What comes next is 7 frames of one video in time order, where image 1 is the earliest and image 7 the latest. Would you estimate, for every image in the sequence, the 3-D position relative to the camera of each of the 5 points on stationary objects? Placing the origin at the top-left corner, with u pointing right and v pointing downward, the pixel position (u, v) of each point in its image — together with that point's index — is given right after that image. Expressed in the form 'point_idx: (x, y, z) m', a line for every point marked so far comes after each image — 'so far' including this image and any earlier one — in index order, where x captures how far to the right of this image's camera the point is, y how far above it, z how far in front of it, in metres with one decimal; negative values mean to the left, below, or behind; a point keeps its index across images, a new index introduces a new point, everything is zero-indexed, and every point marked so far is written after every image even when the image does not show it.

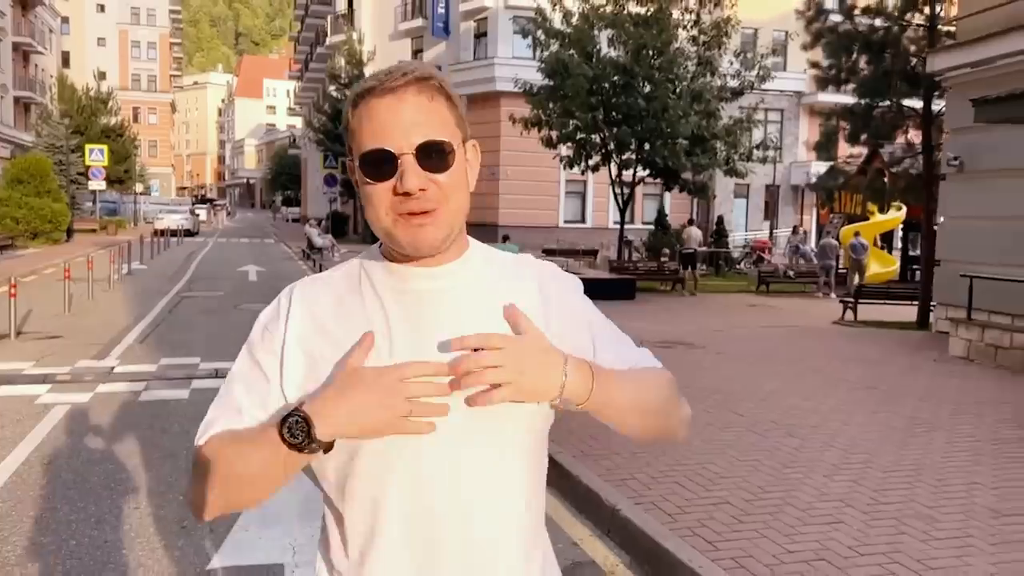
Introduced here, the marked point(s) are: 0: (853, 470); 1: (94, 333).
0: (+2.6, -1.4, +6.6) m
1: (-6.6, -0.7, +13.6) m
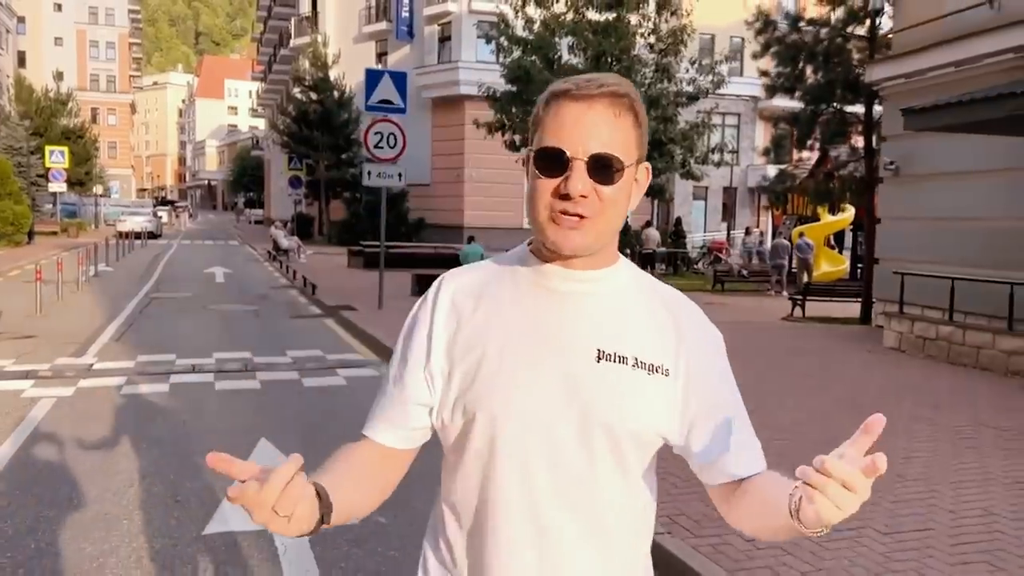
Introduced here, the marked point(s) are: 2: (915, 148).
0: (+2.3, -1.4, +7.3) m
1: (-7.1, -0.7, +13.9) m
2: (+6.4, +2.2, +13.6) m
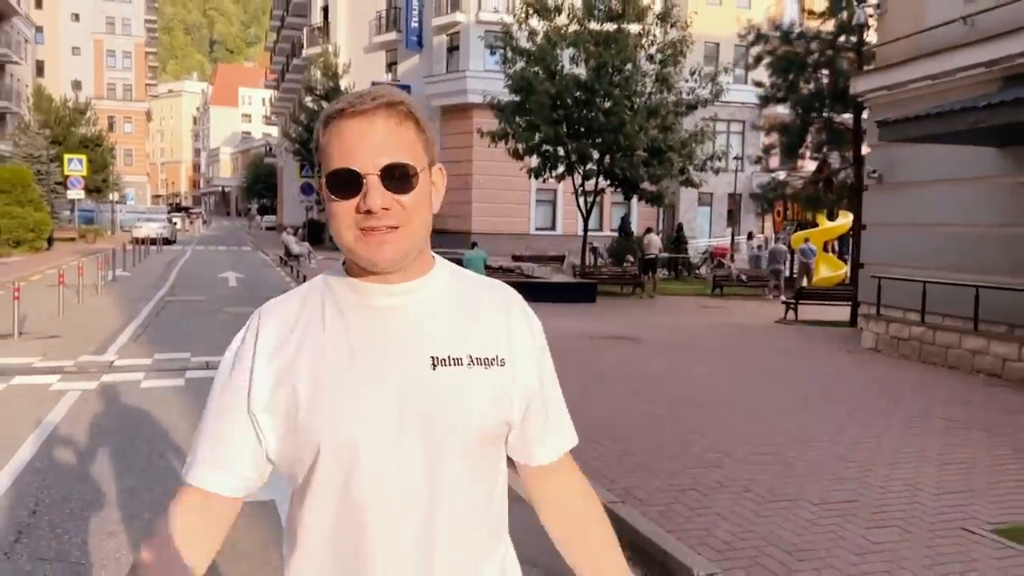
0: (+2.1, -1.4, +8.0) m
1: (-7.2, -0.8, +14.7) m
2: (+6.3, +2.2, +14.2) m
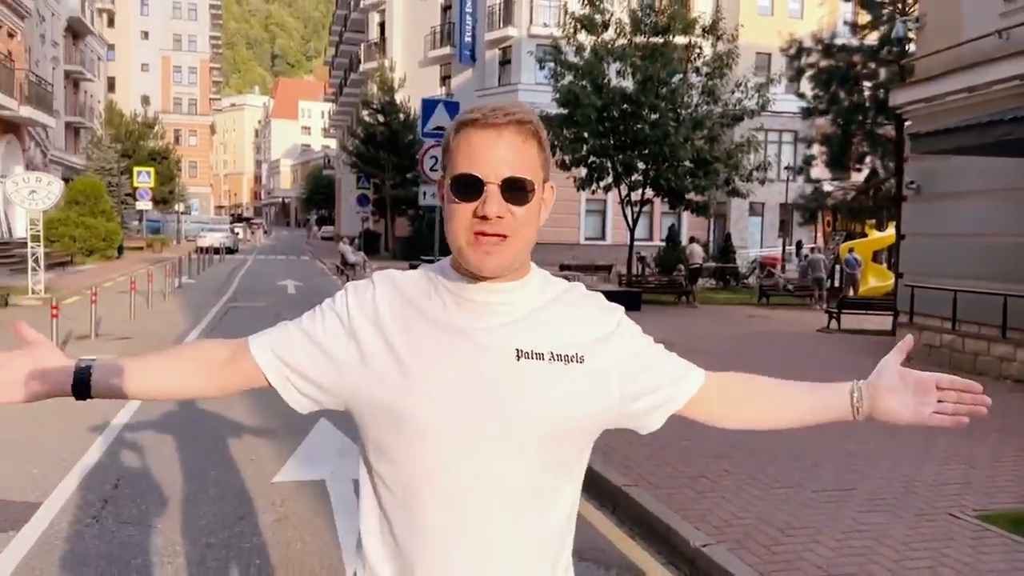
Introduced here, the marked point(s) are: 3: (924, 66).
0: (+2.4, -1.4, +8.5) m
1: (-6.4, -0.9, +15.8) m
2: (+7.0, +2.0, +14.4) m
3: (+7.7, +4.2, +16.1) m
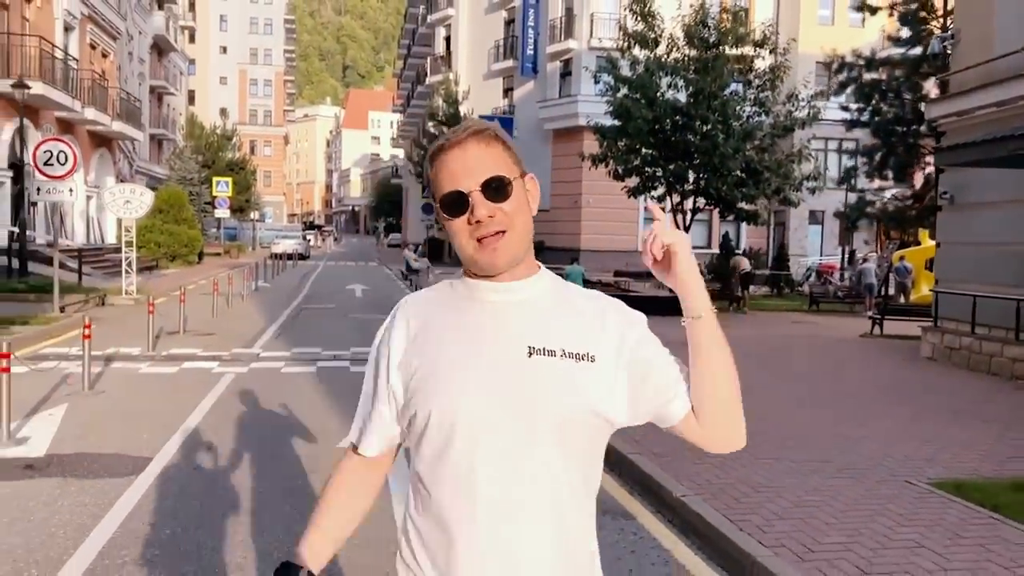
0: (+2.8, -1.4, +9.5) m
1: (-5.5, -0.9, +17.4) m
2: (+7.8, +1.9, +15.1) m
3: (+8.7, +4.0, +16.8) m
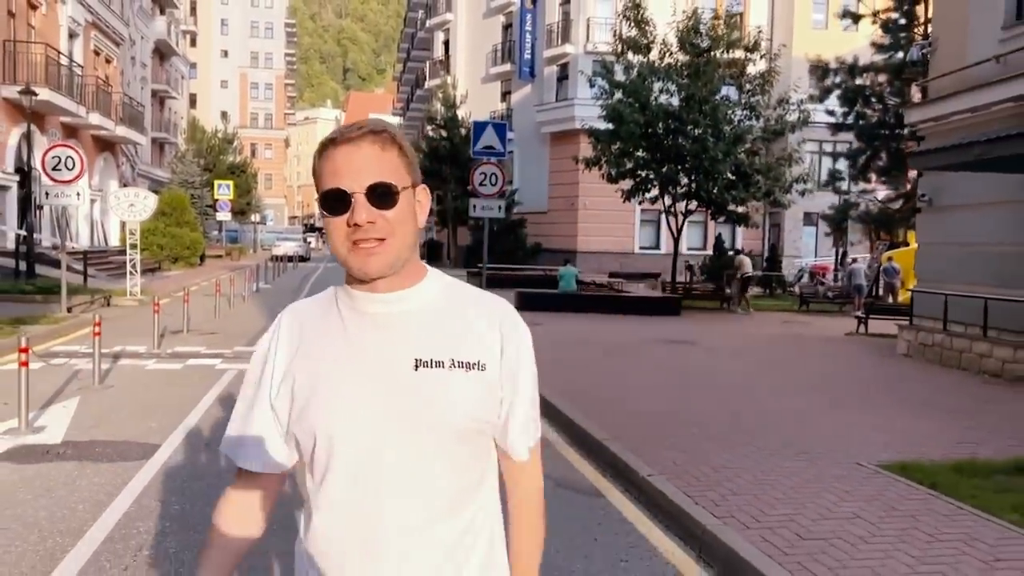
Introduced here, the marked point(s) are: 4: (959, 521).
0: (+2.6, -1.4, +10.0) m
1: (-5.7, -0.9, +18.0) m
2: (+7.7, +1.9, +15.7) m
3: (+8.5, +4.0, +17.3) m
4: (+3.0, -1.6, +5.8) m
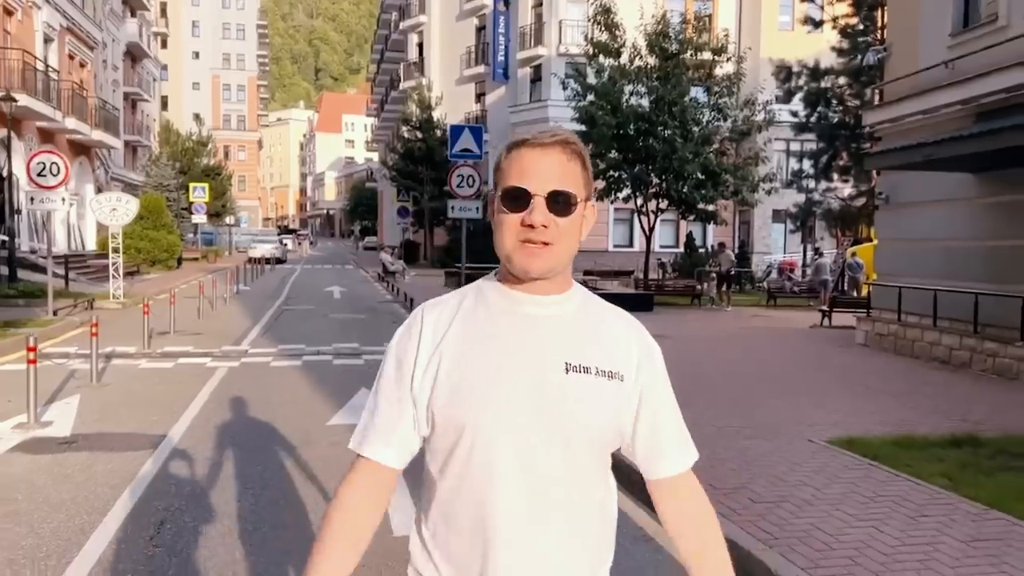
0: (+2.4, -1.4, +10.7) m
1: (-6.1, -0.9, +18.5) m
2: (+7.2, +2.1, +16.5) m
3: (+8.0, +4.2, +18.2) m
4: (+2.9, -1.5, +6.5) m
